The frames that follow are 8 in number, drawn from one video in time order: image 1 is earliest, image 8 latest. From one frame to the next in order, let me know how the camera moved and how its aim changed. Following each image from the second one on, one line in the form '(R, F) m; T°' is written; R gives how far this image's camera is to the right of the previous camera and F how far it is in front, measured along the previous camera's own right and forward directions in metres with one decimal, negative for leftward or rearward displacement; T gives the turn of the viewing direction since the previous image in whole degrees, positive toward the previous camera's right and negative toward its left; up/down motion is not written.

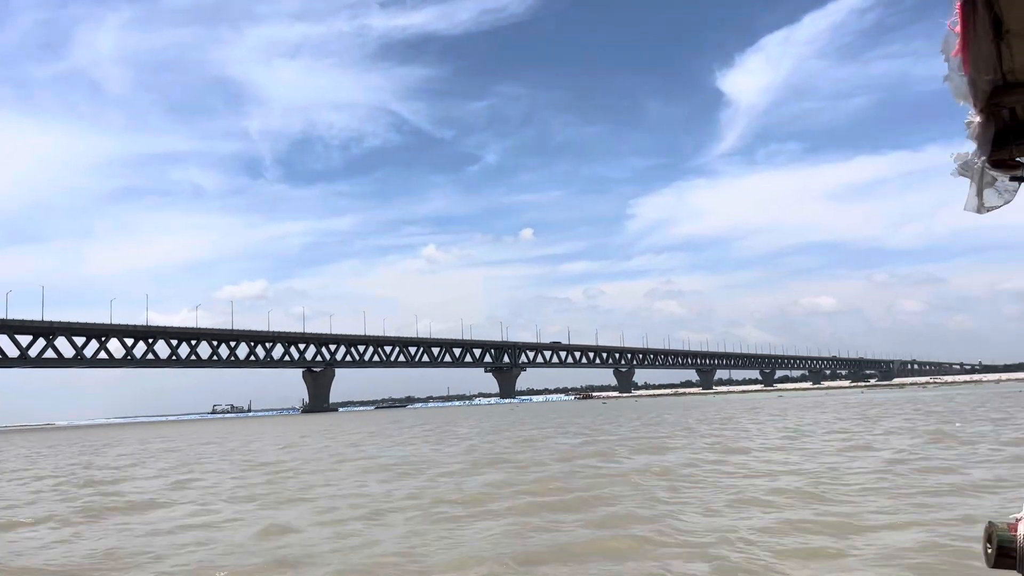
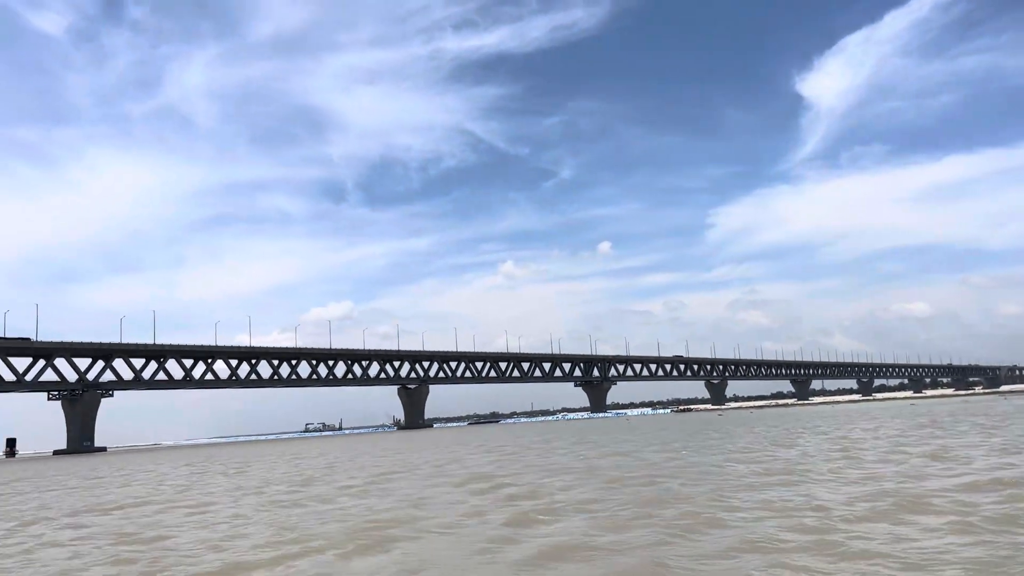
(-1.4, -0.1) m; -5°
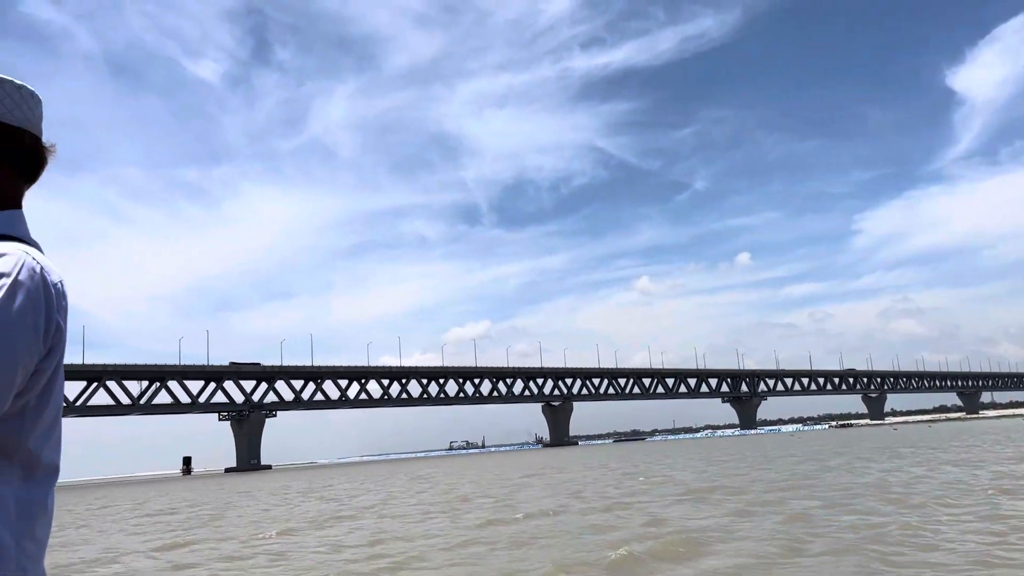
(-1.2, +0.4) m; -9°
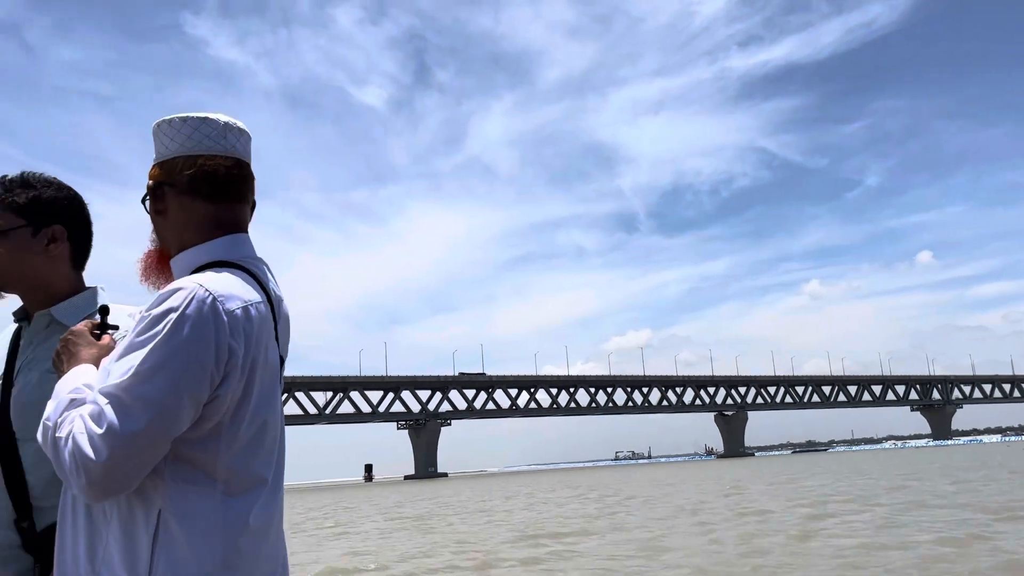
(-1.1, +0.4) m; -11°
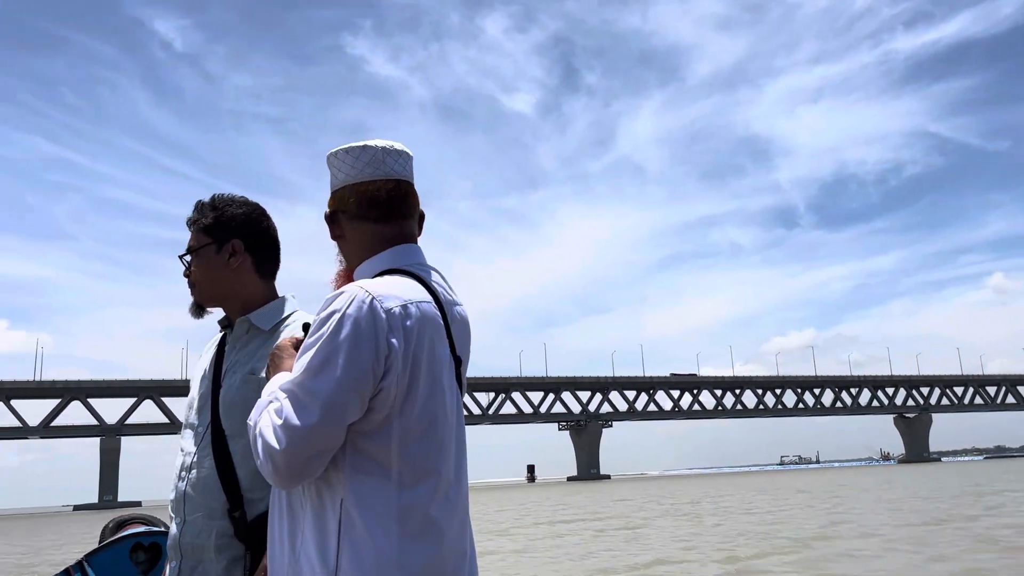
(-0.8, +0.7) m; -10°
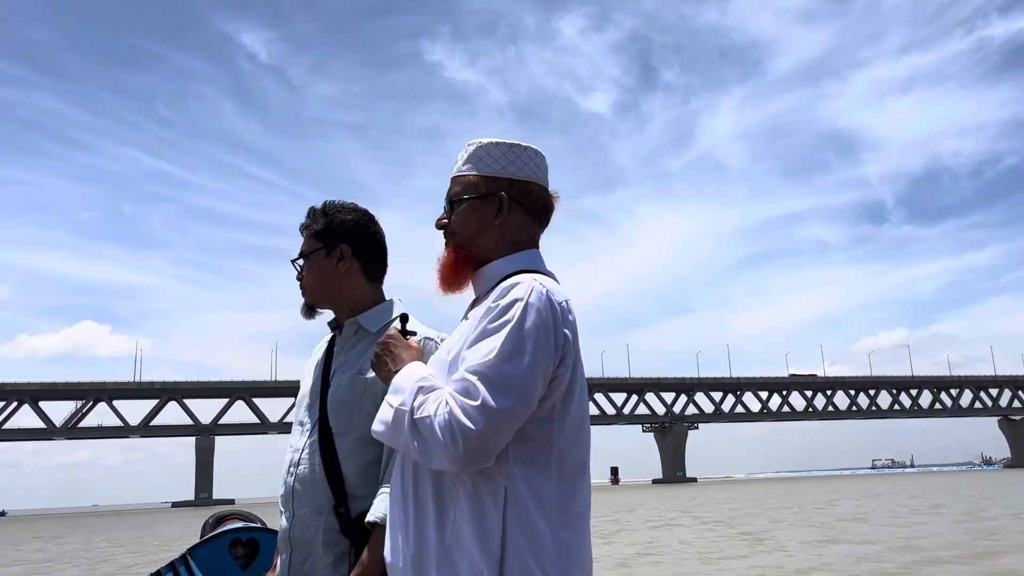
(-0.6, +0.6) m; -5°
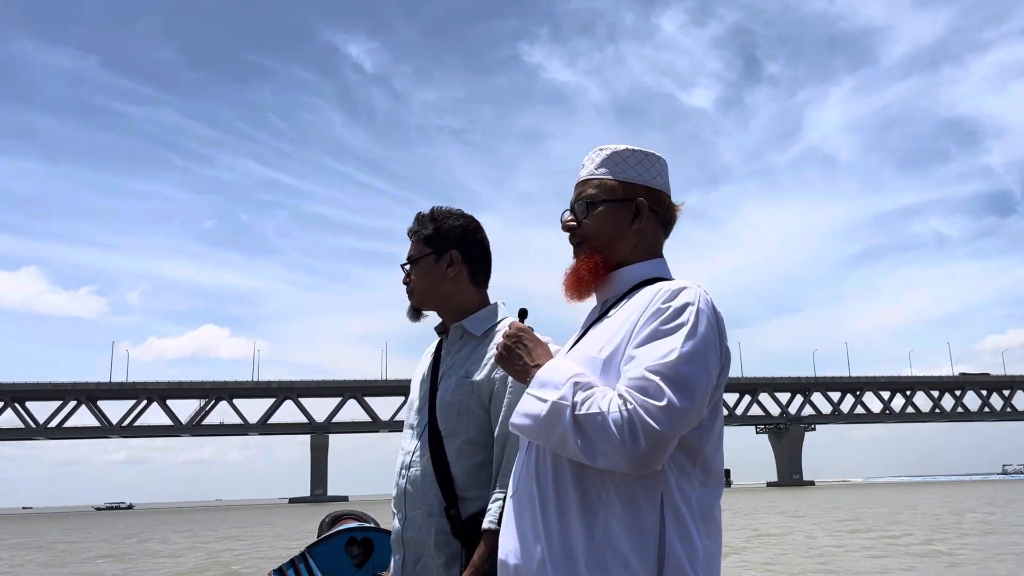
(-0.4, +1.0) m; -7°
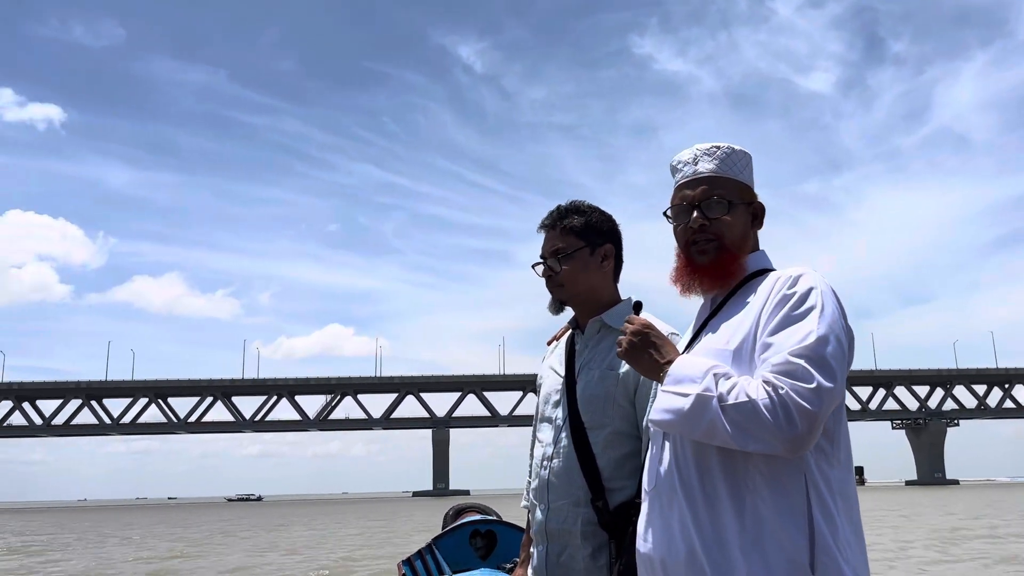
(-0.3, +1.0) m; -8°
